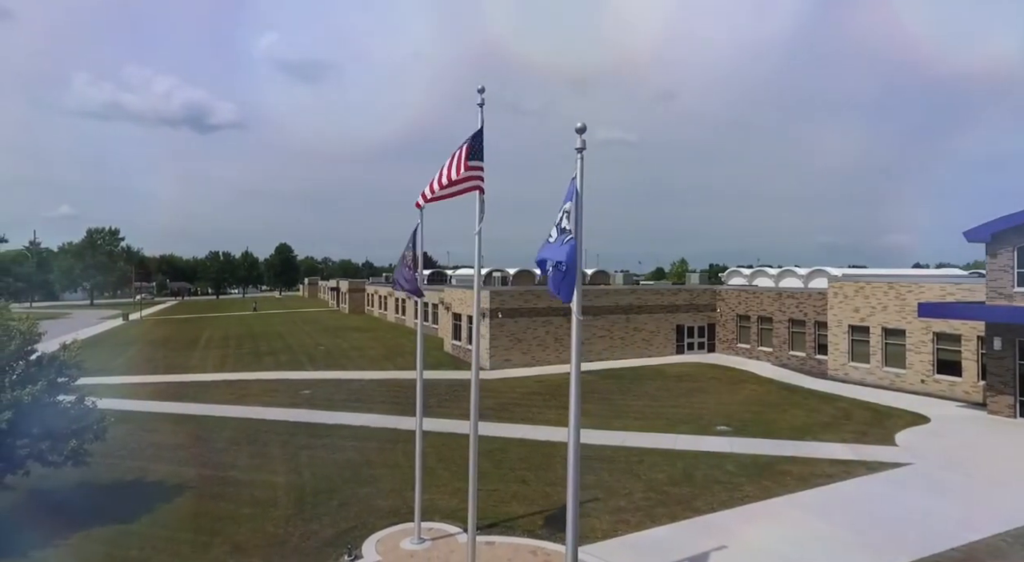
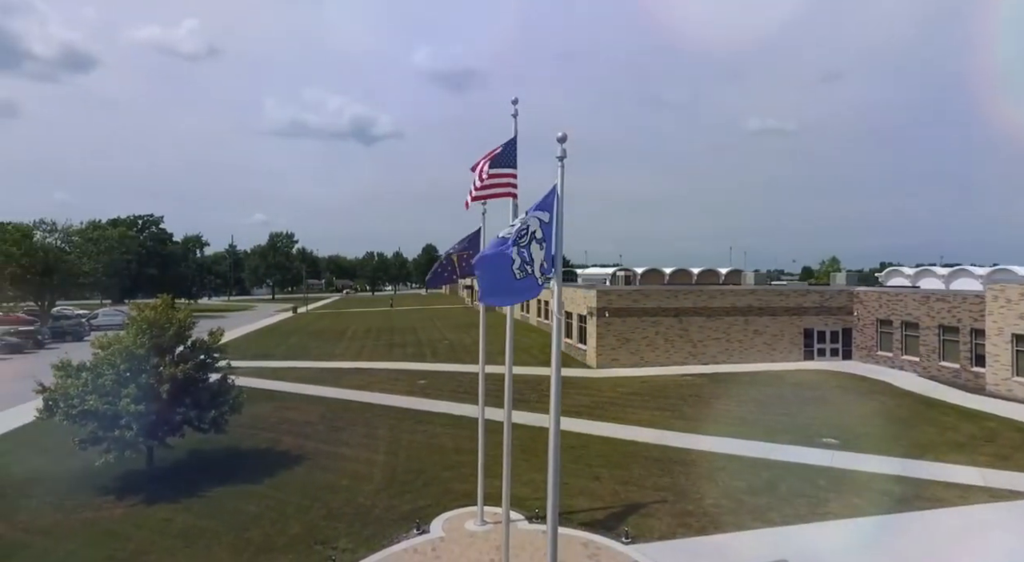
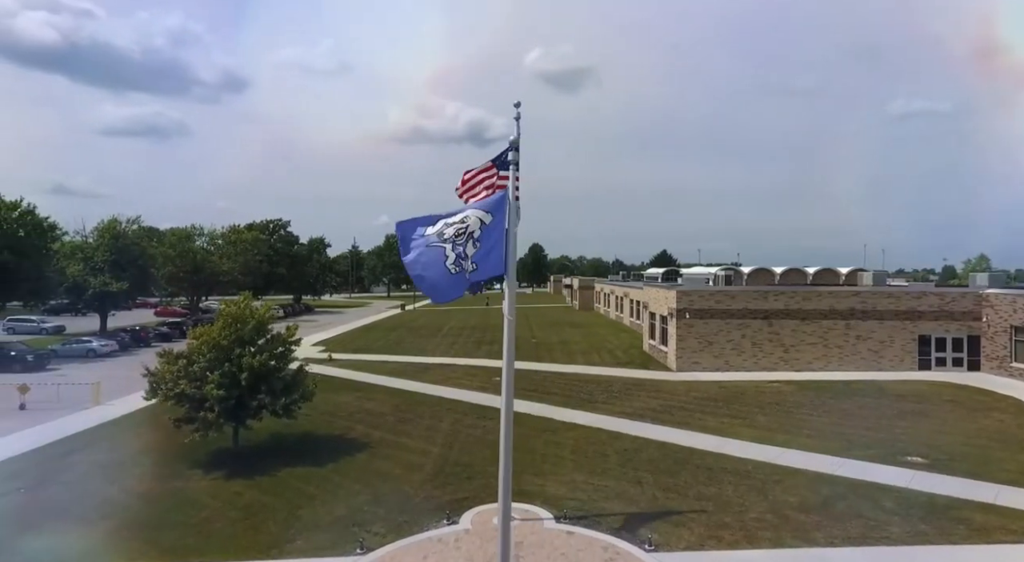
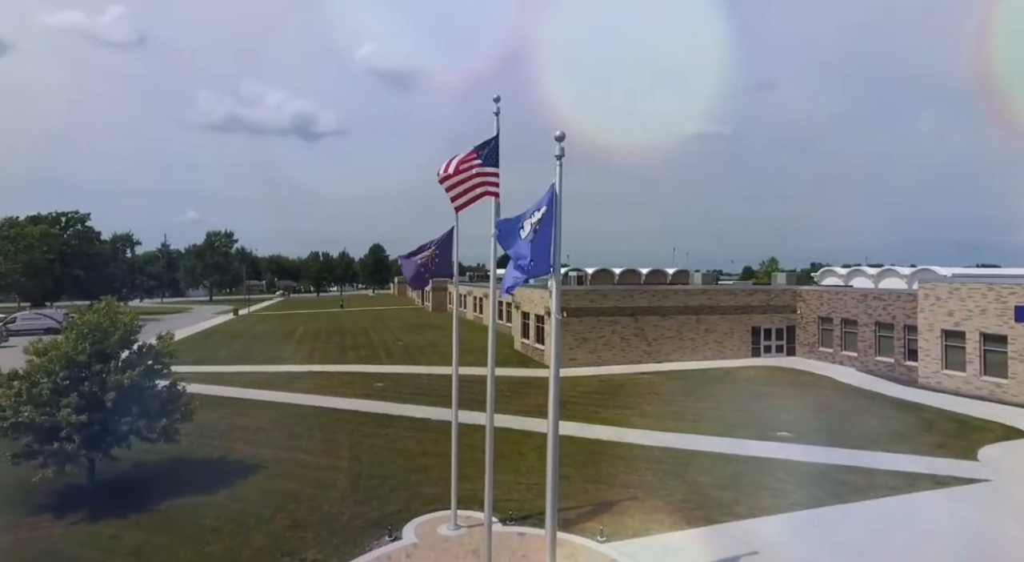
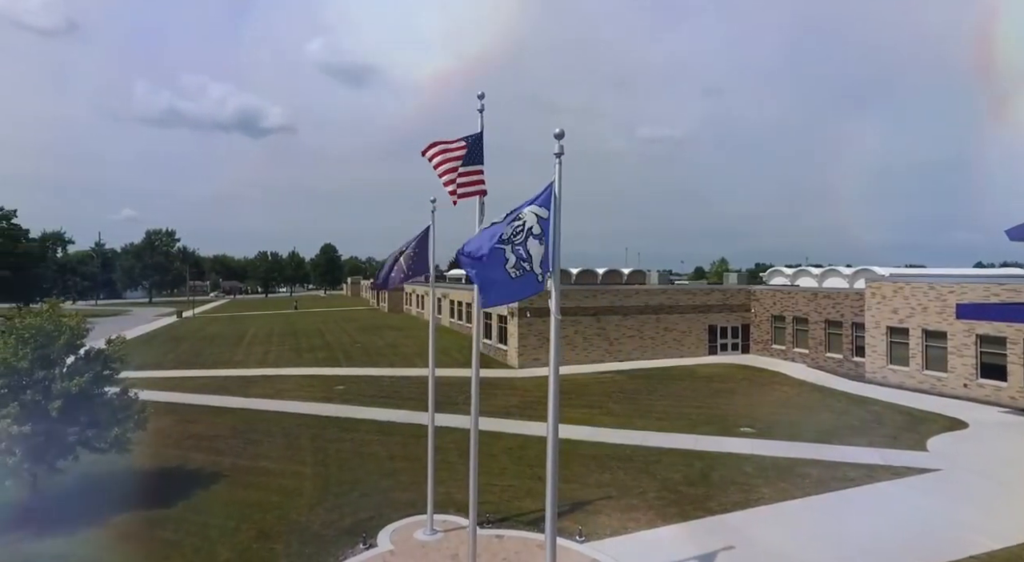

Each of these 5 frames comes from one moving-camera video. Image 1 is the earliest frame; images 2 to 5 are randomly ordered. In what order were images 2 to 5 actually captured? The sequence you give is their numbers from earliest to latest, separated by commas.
5, 4, 2, 3
